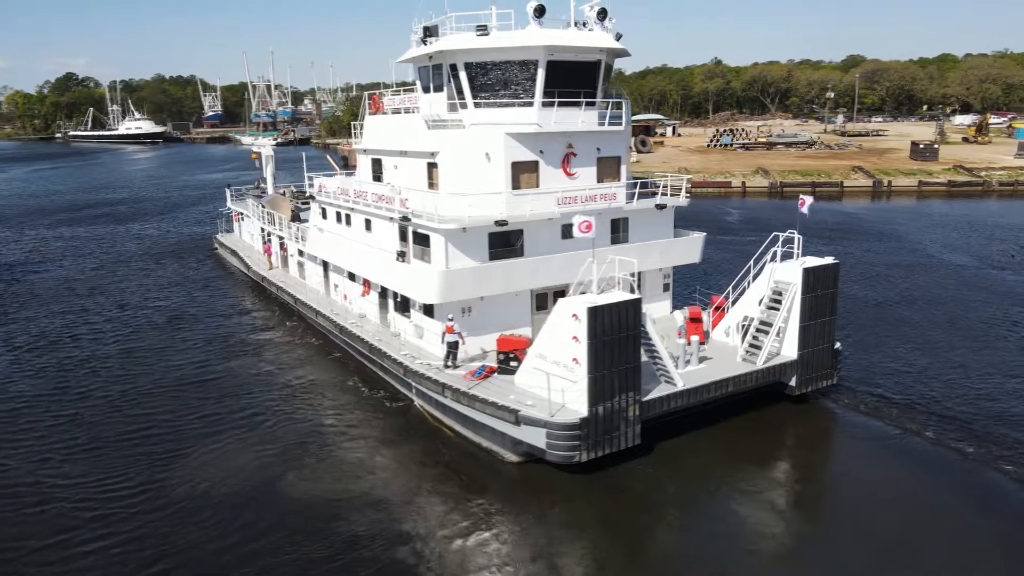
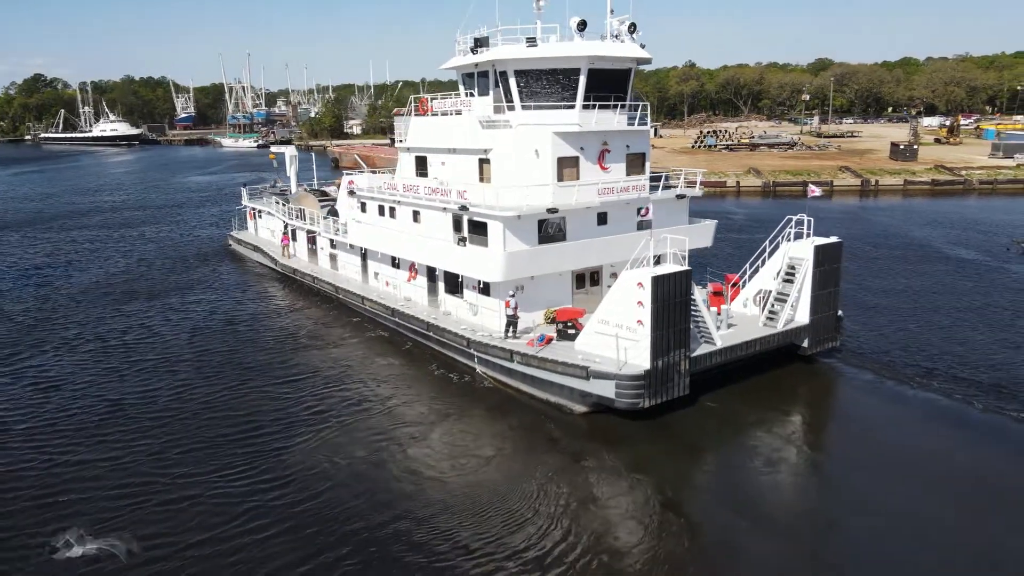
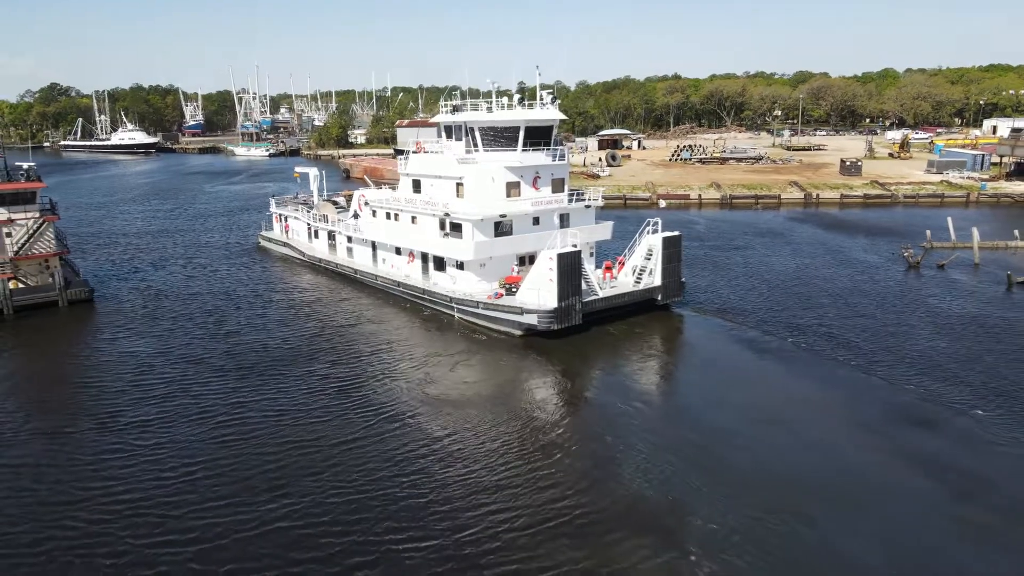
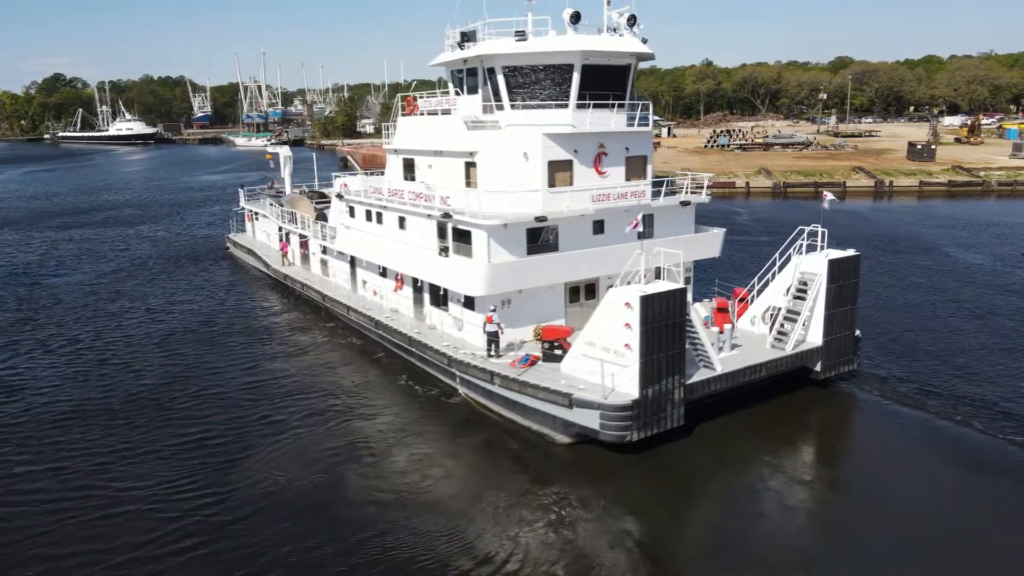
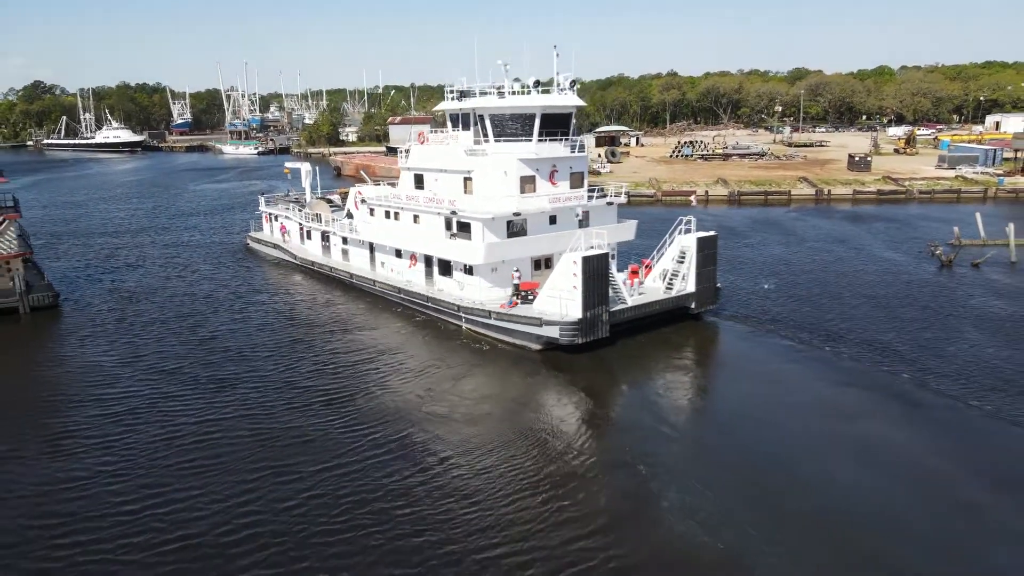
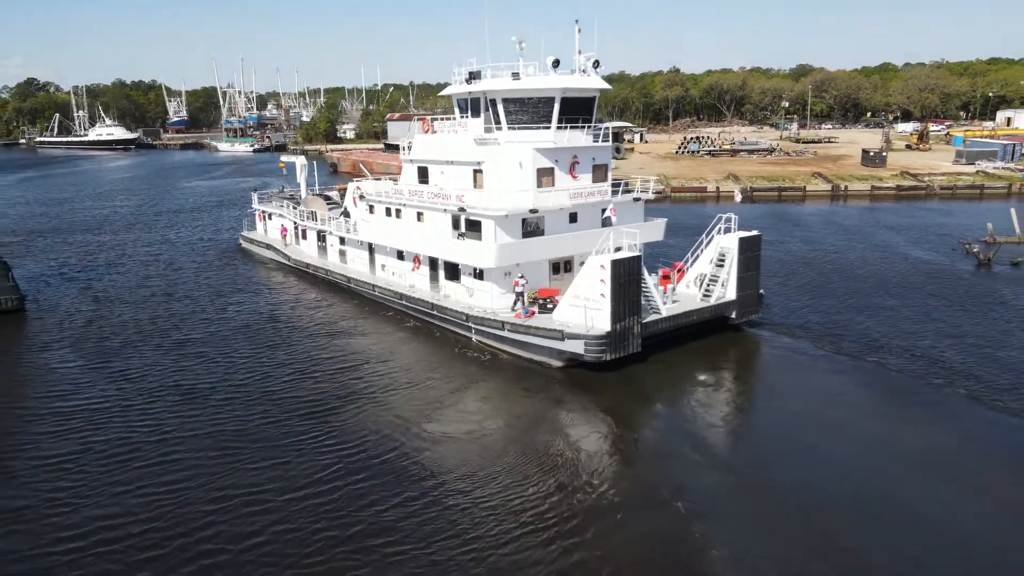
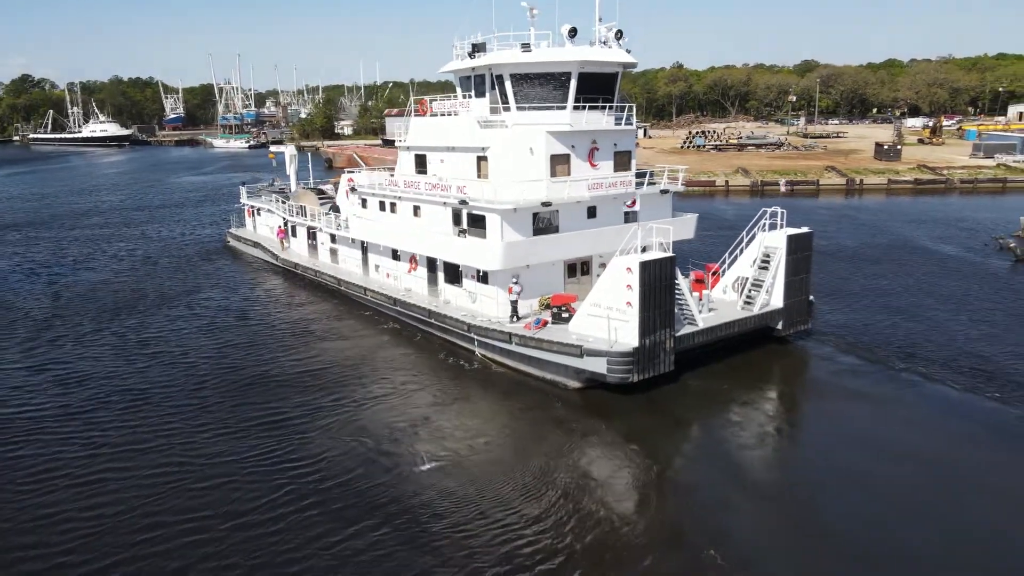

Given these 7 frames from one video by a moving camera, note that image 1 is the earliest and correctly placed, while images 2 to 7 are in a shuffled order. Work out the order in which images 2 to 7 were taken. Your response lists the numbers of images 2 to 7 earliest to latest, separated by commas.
4, 2, 7, 6, 5, 3
